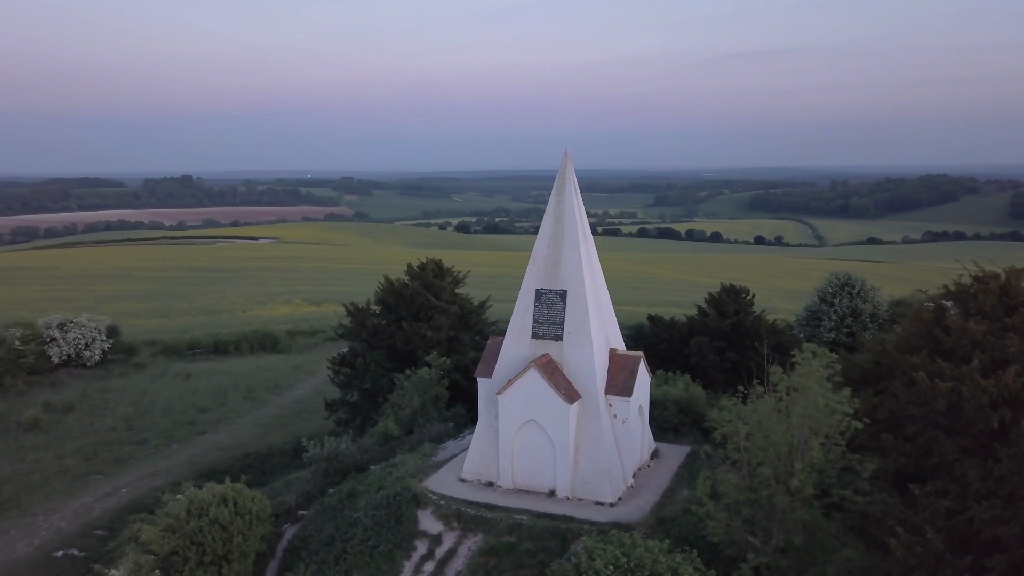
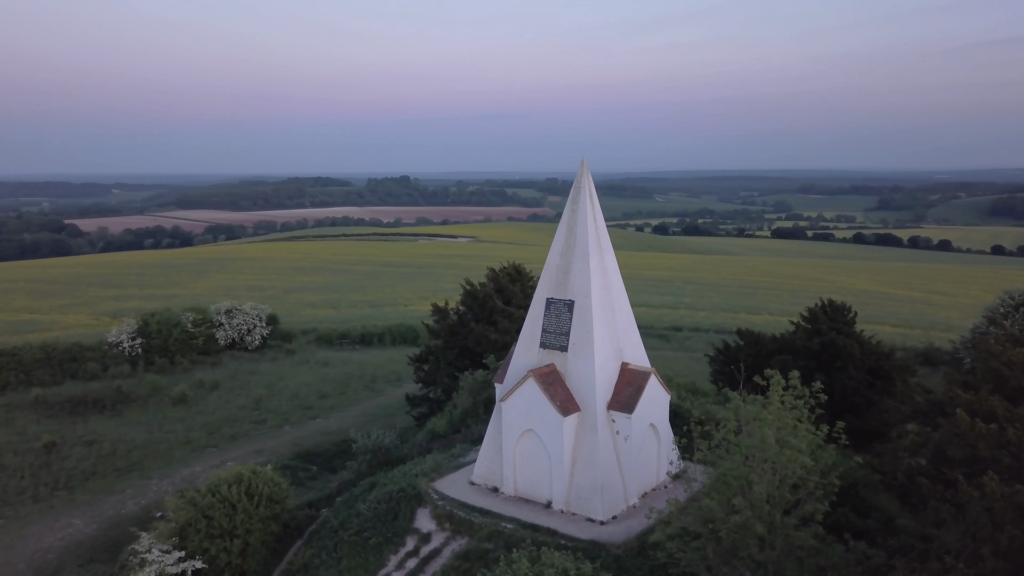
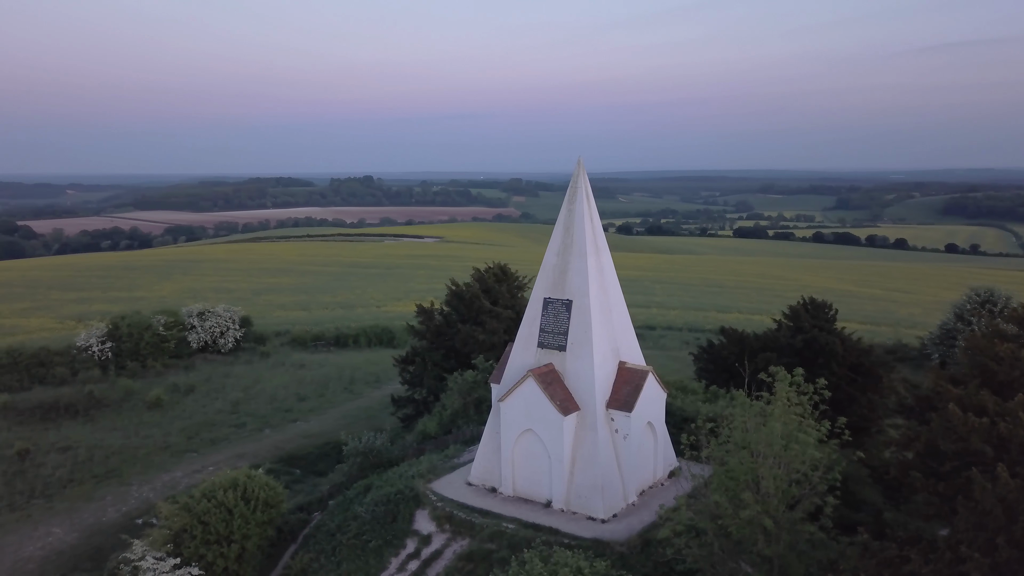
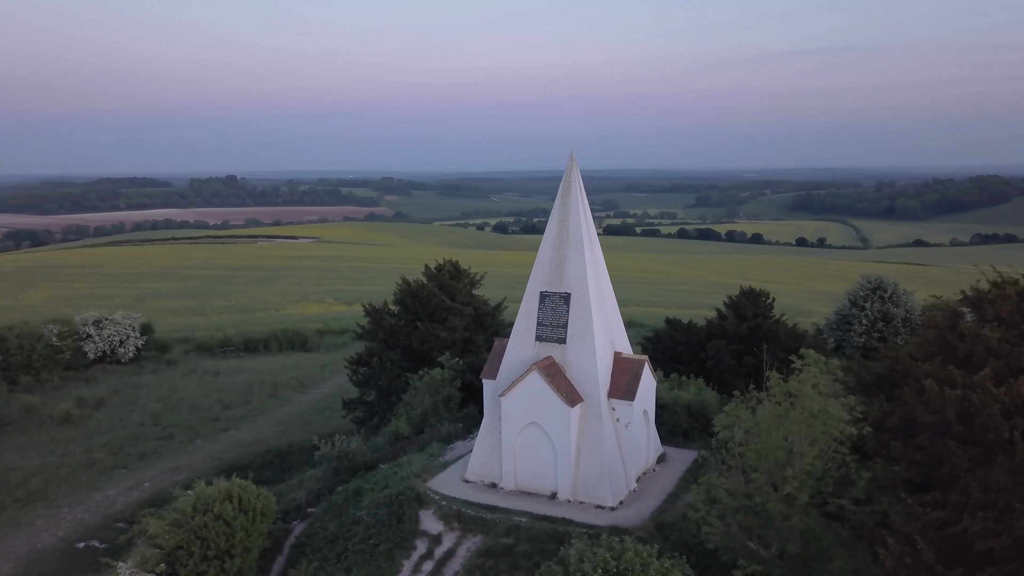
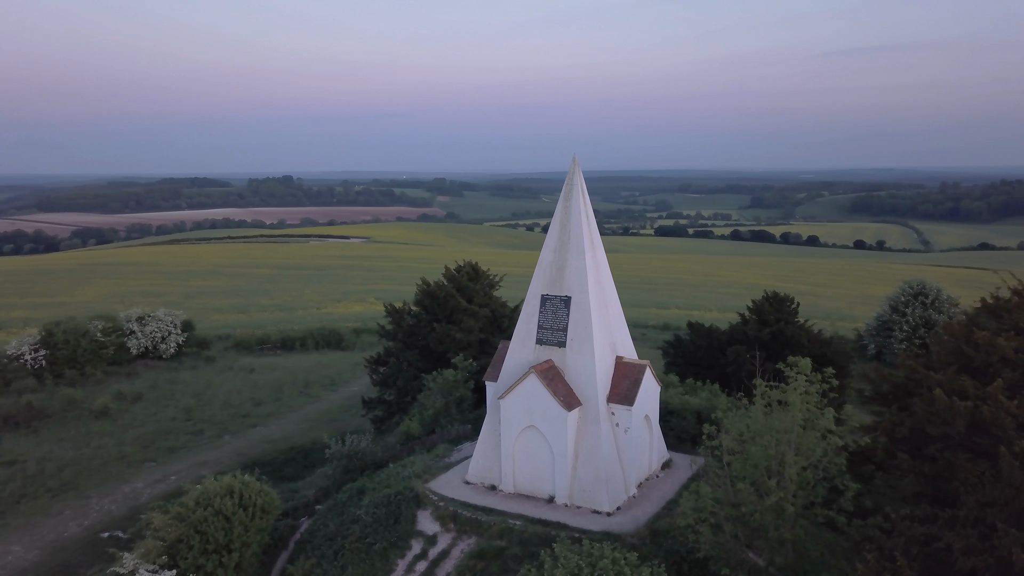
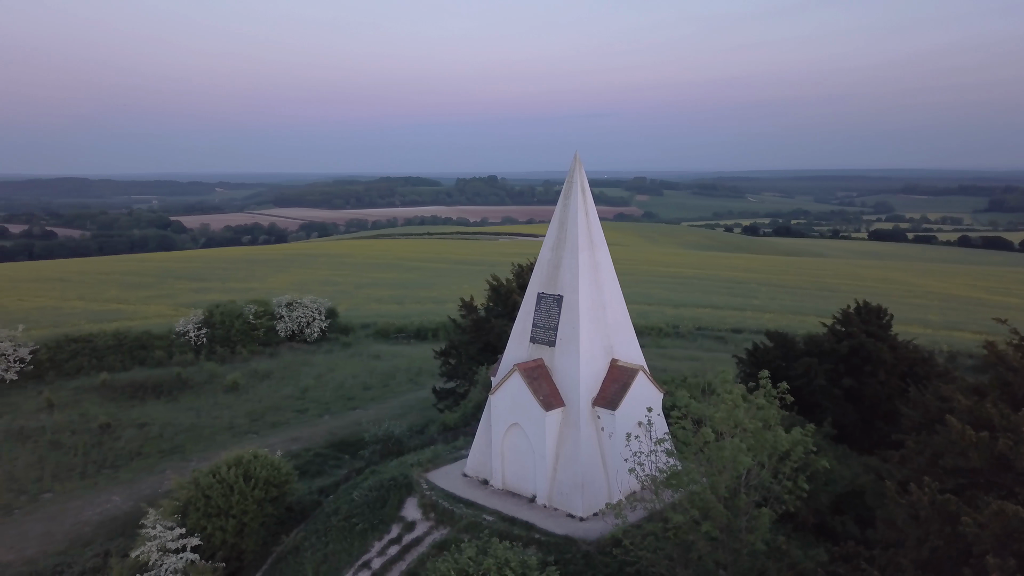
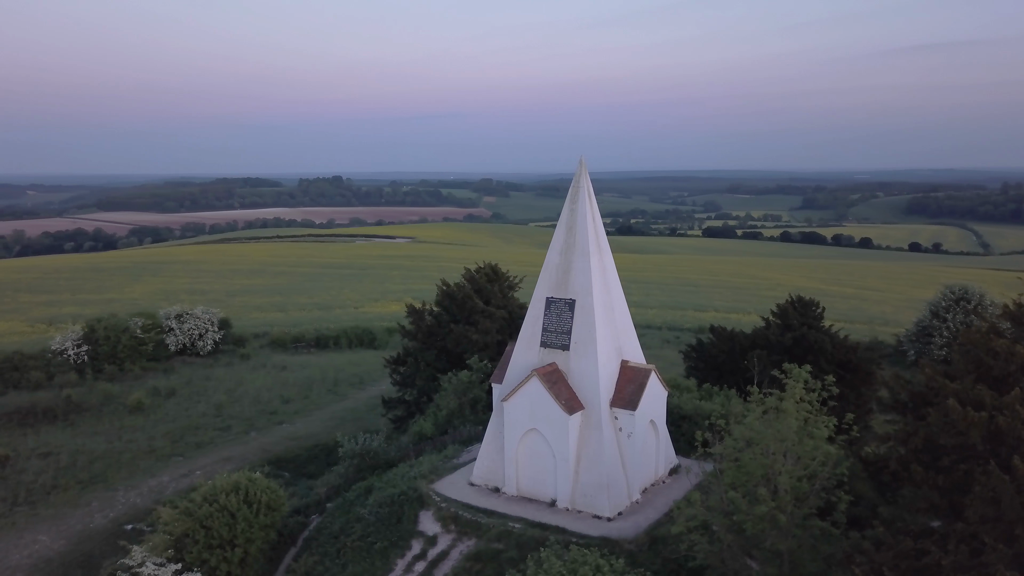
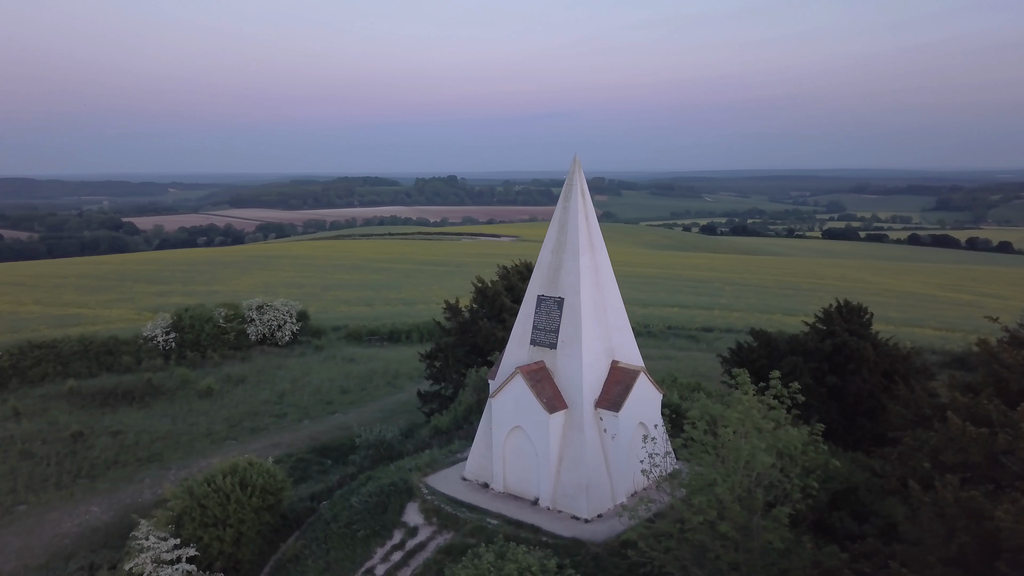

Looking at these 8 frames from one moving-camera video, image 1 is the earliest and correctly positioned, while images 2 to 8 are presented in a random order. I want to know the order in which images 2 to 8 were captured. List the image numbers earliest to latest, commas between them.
4, 5, 7, 3, 2, 8, 6
